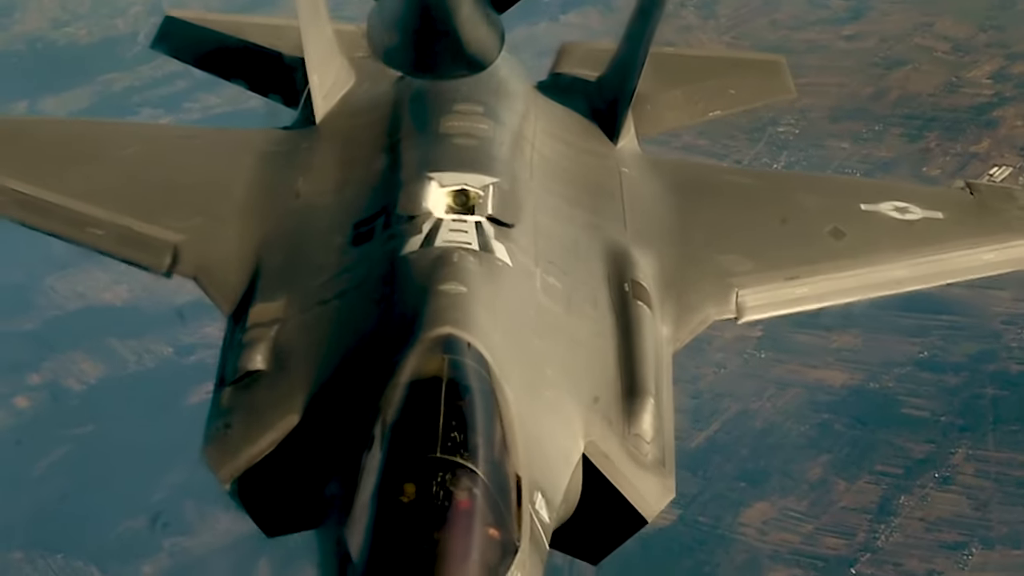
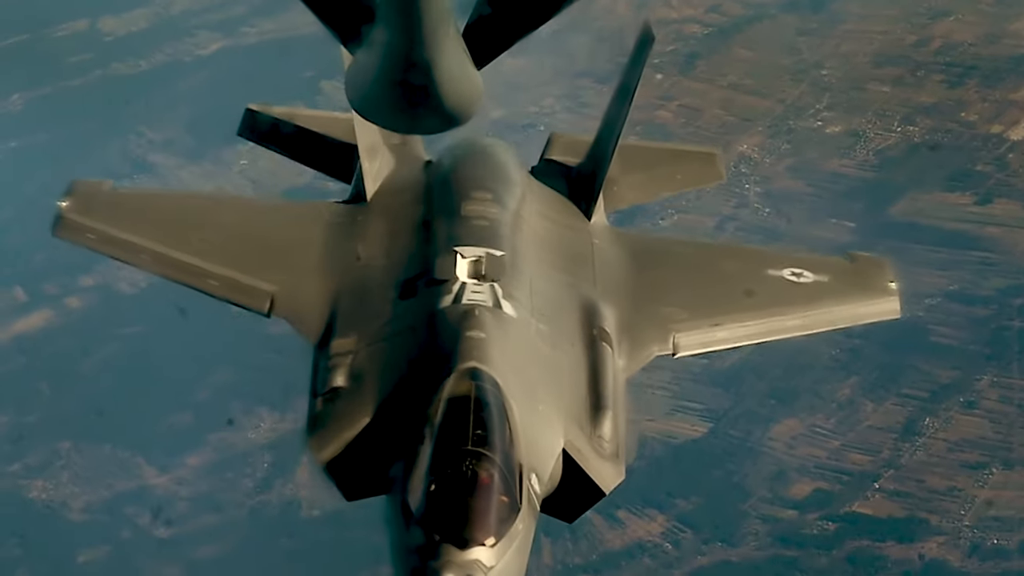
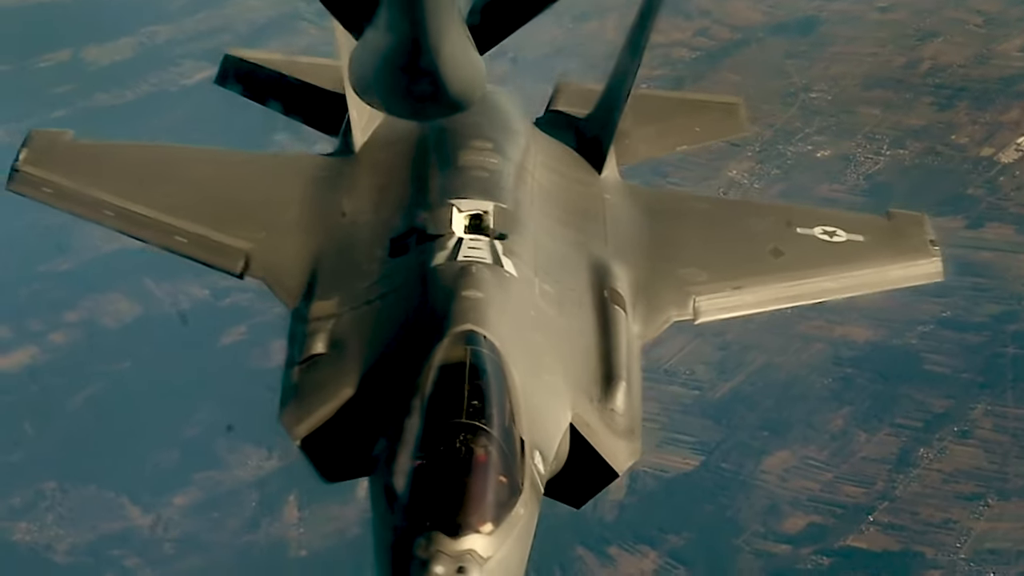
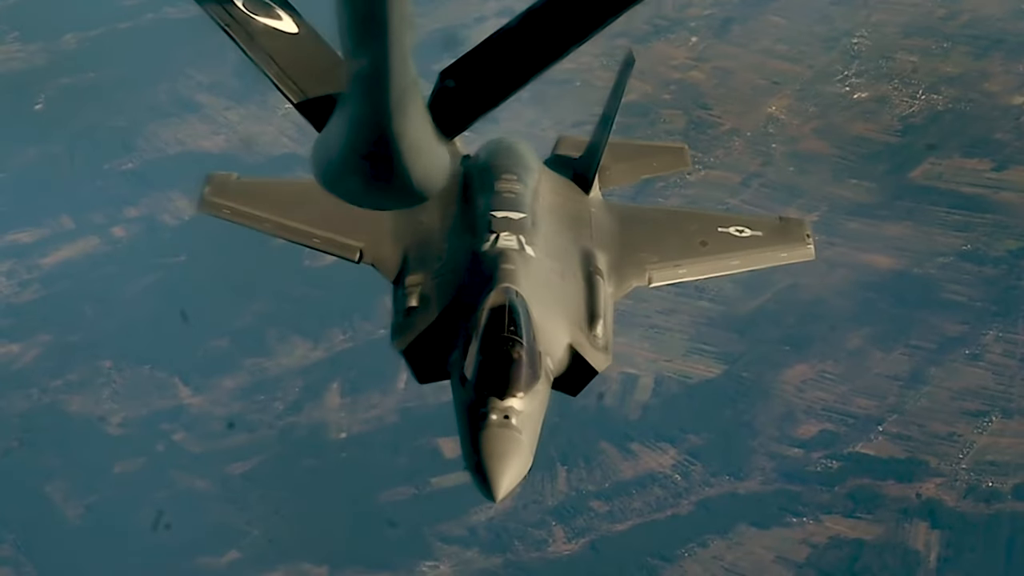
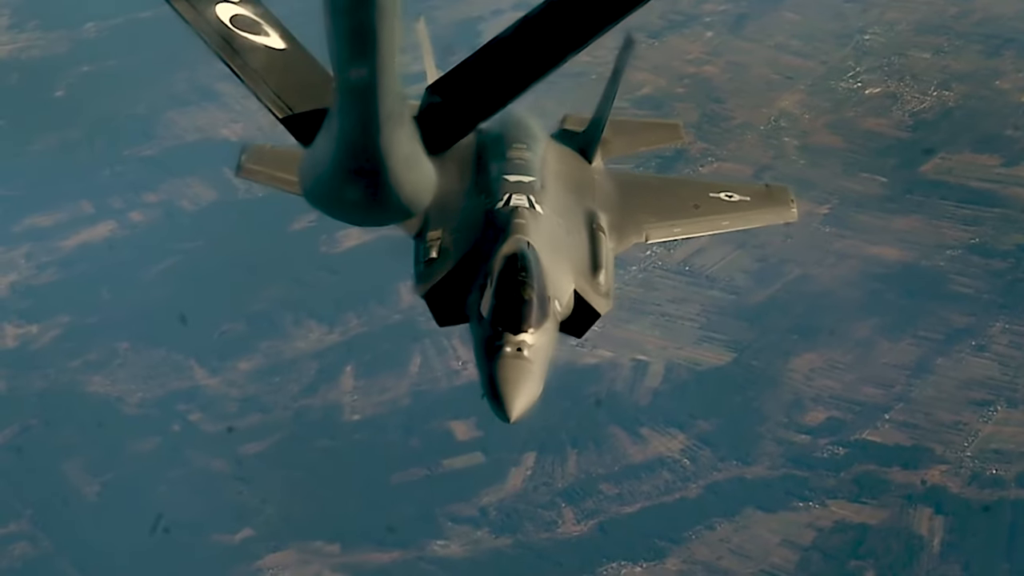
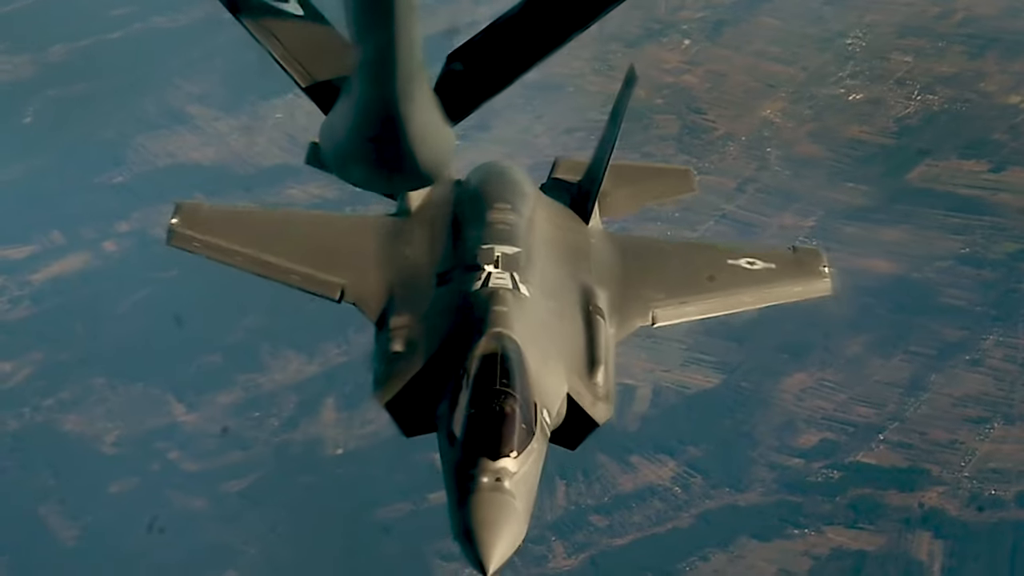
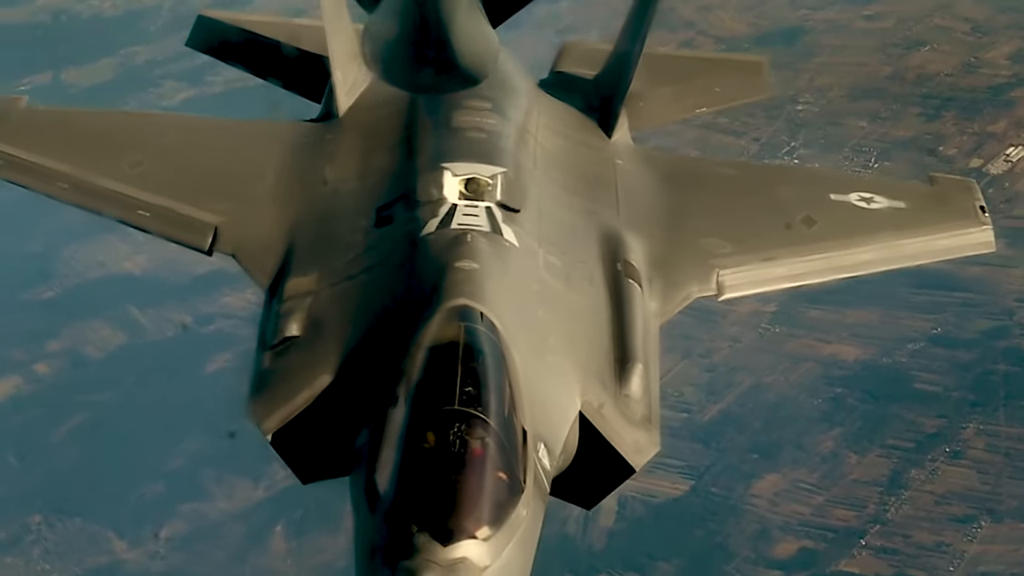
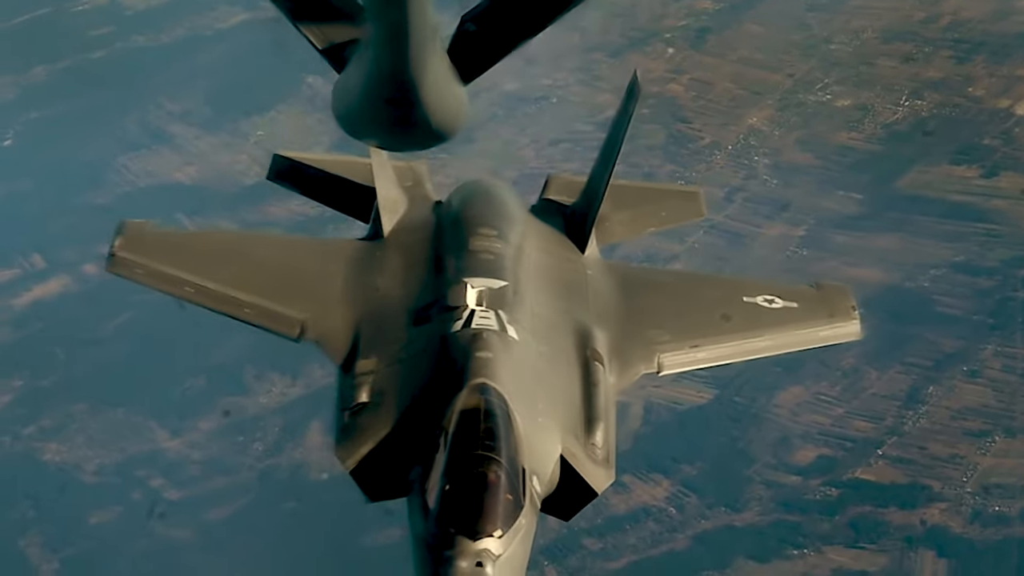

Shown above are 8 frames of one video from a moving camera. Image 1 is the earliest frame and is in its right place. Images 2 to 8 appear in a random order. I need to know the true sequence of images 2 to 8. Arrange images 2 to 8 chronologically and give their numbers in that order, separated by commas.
7, 3, 2, 8, 6, 4, 5
